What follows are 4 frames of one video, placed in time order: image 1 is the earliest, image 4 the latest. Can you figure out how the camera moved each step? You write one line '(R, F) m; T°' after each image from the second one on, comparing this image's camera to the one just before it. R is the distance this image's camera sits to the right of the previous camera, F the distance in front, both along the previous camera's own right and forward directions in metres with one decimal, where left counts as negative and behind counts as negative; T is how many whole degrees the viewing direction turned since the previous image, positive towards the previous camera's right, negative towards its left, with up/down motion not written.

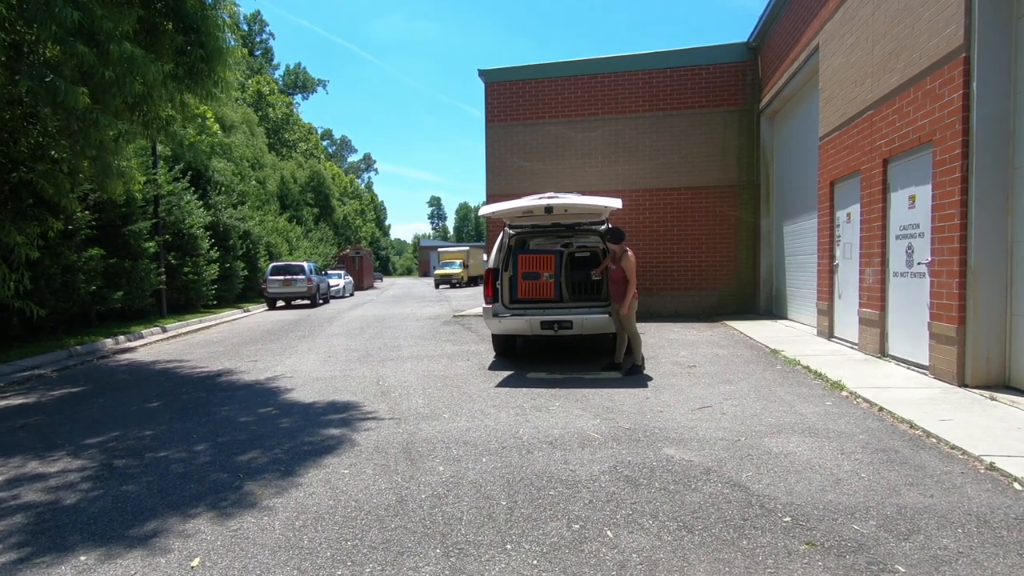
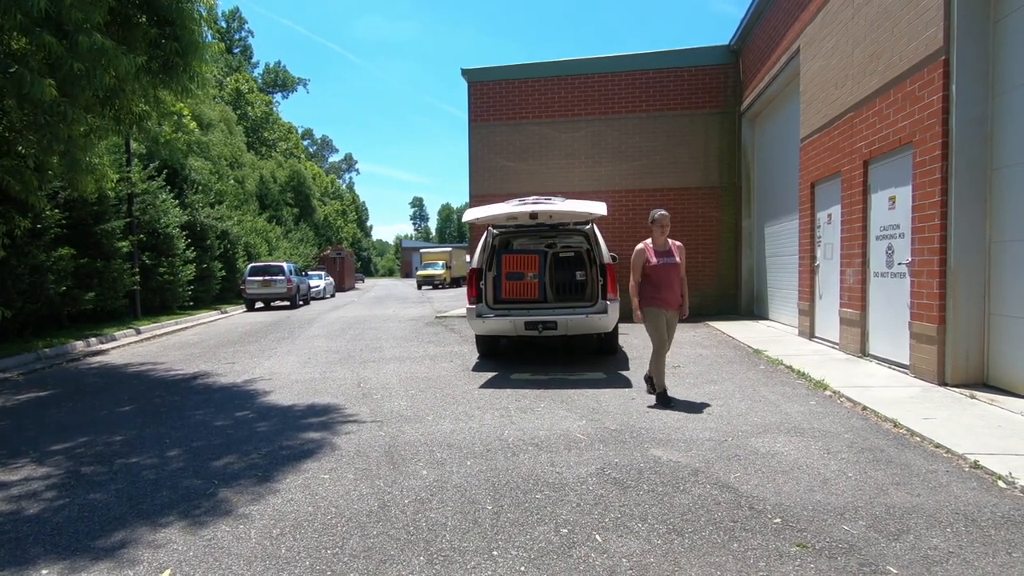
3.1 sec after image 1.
(0.0, +0.1) m; +2°
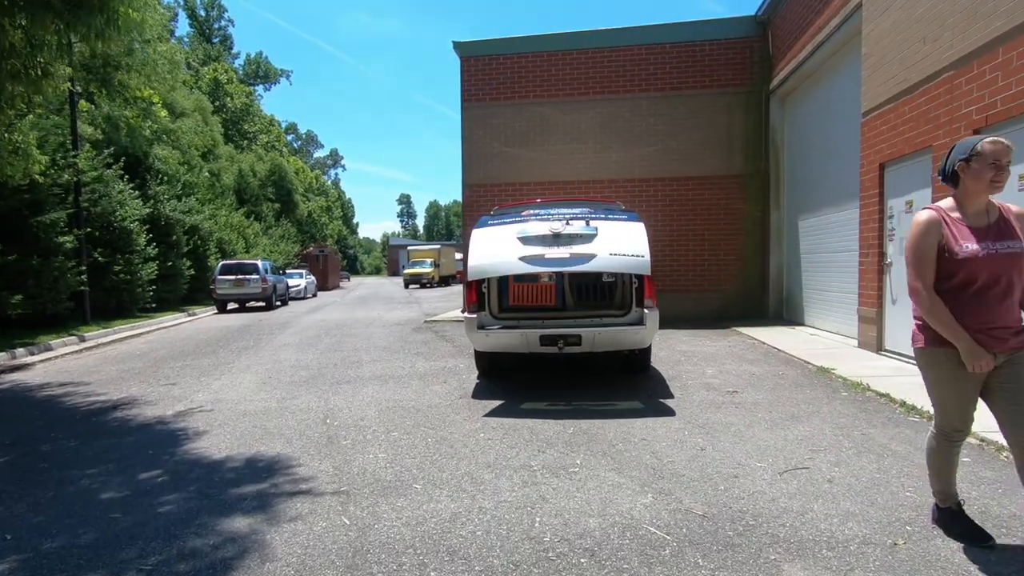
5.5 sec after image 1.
(-0.2, +1.9) m; +1°
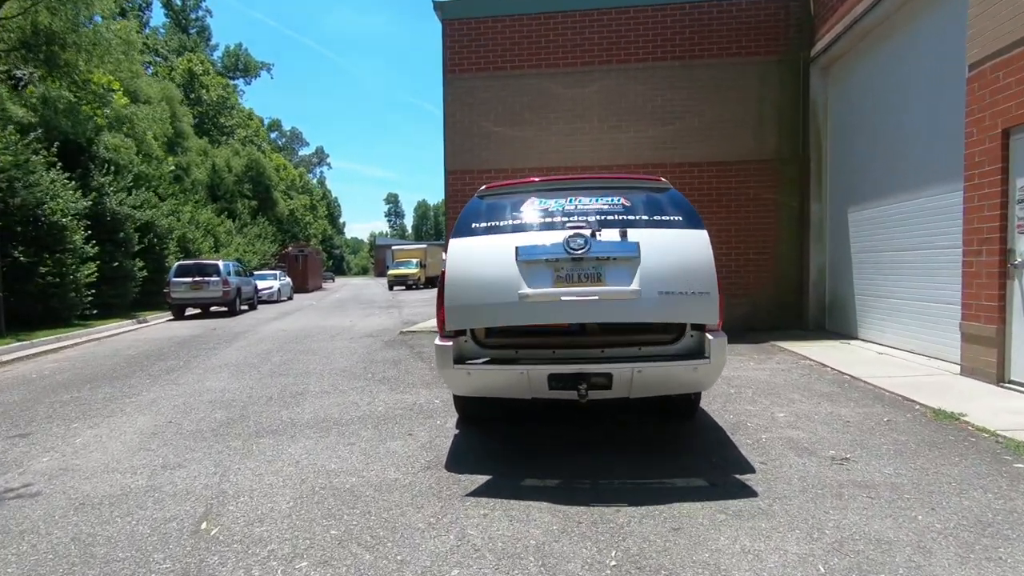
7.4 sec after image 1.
(0.0, +2.4) m; +1°
